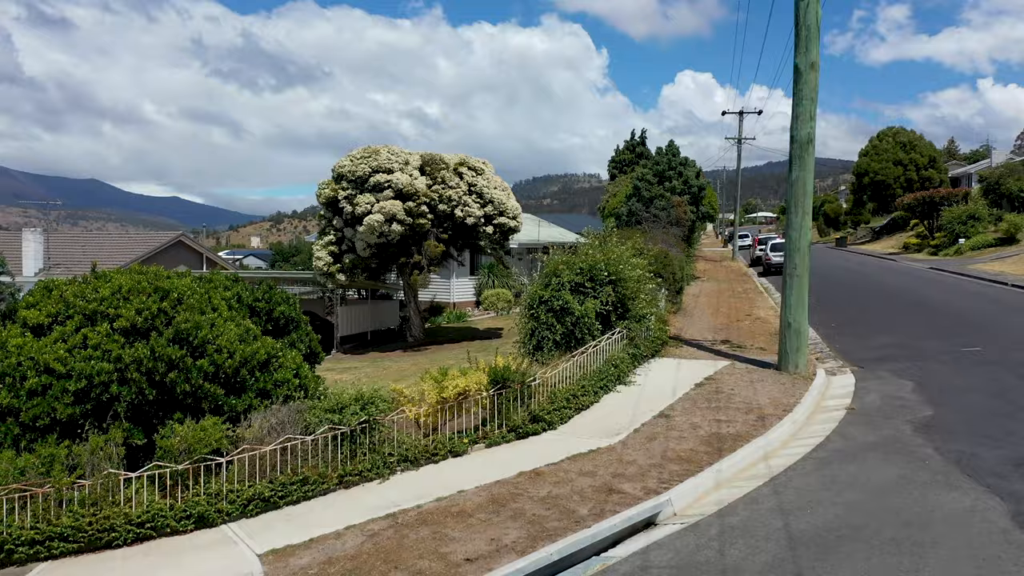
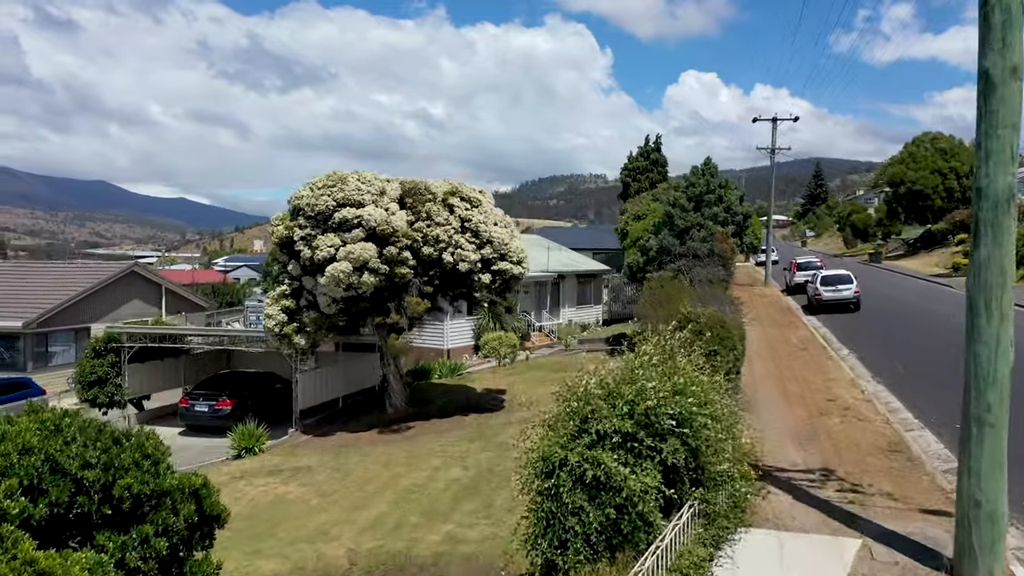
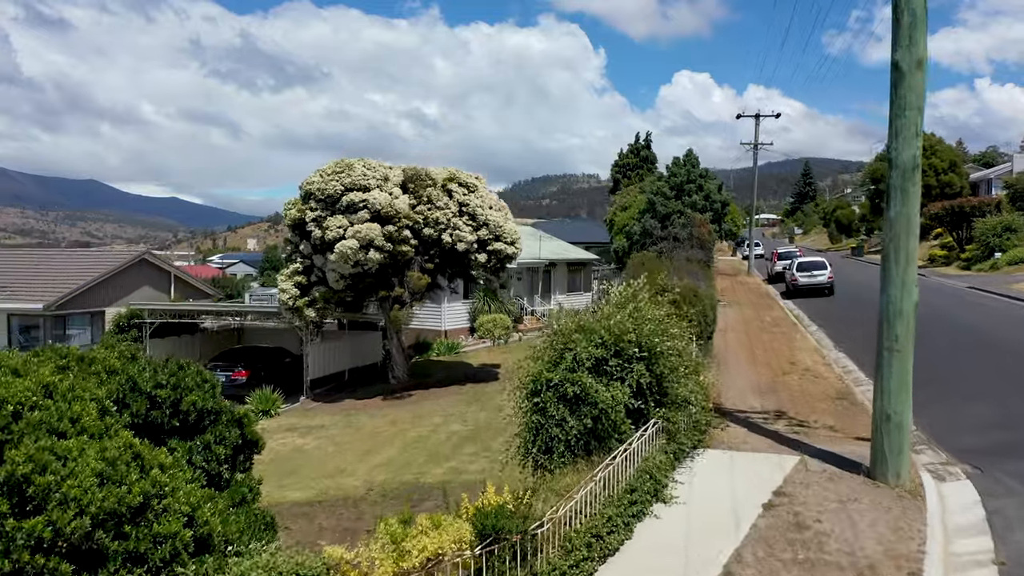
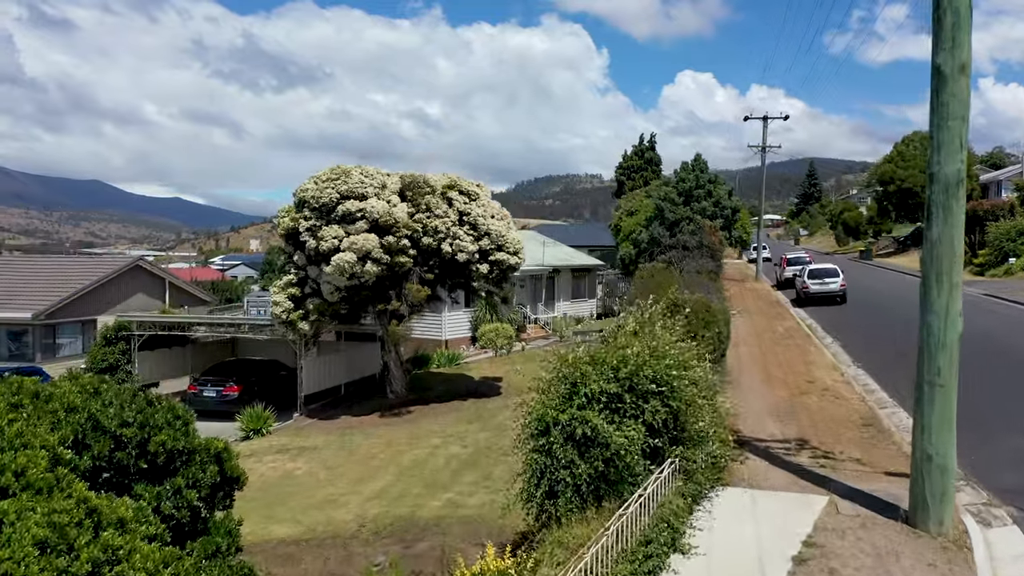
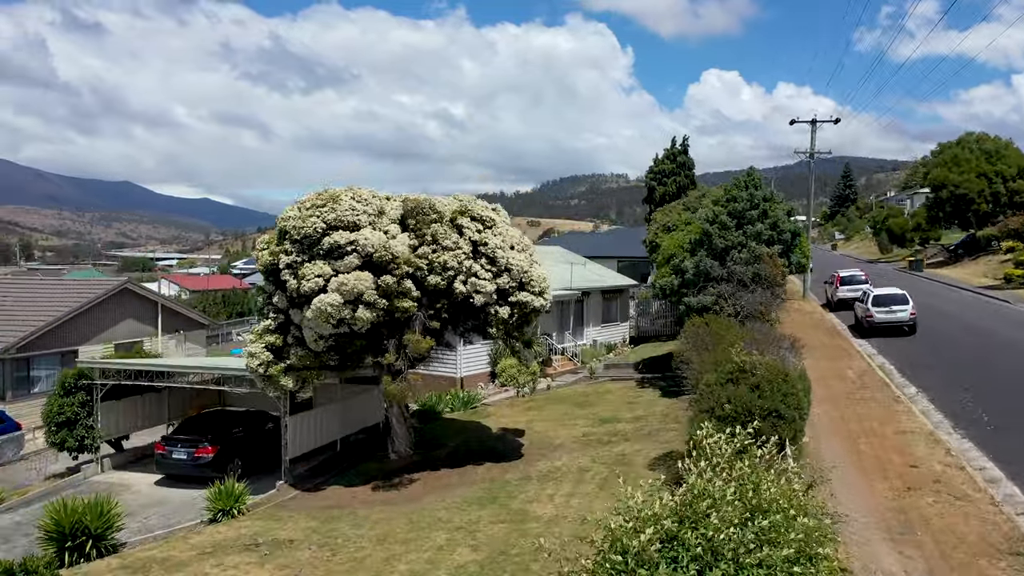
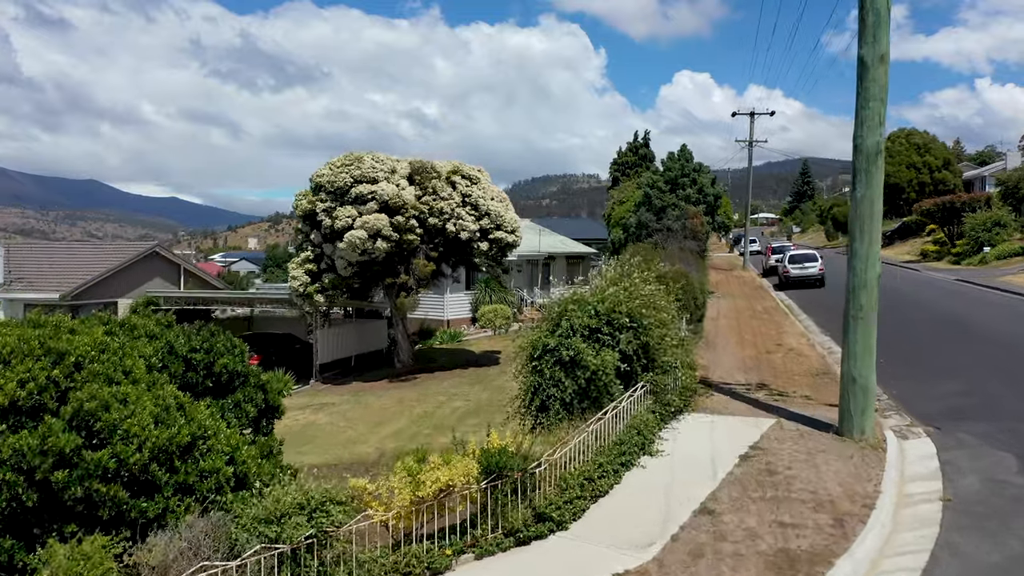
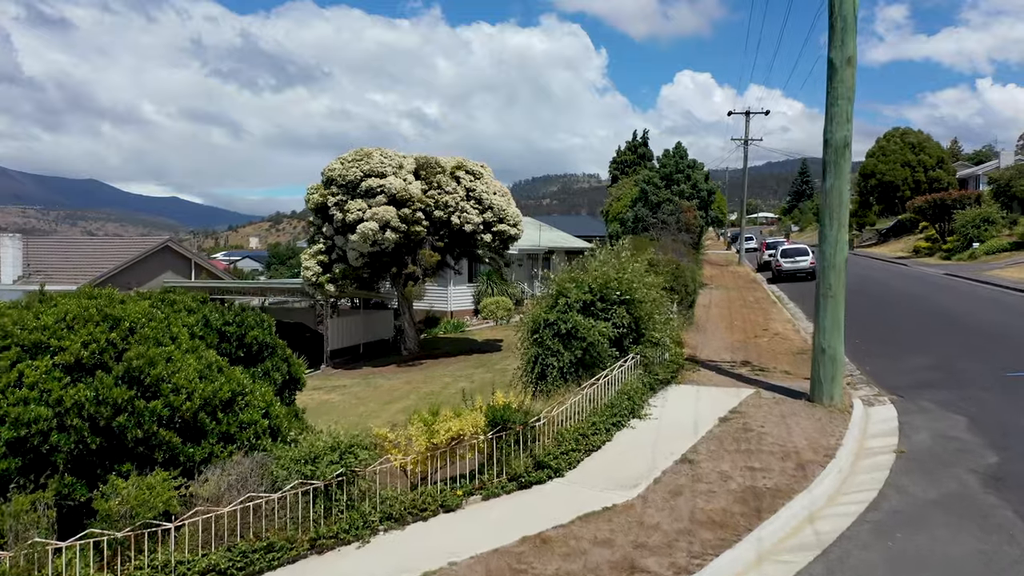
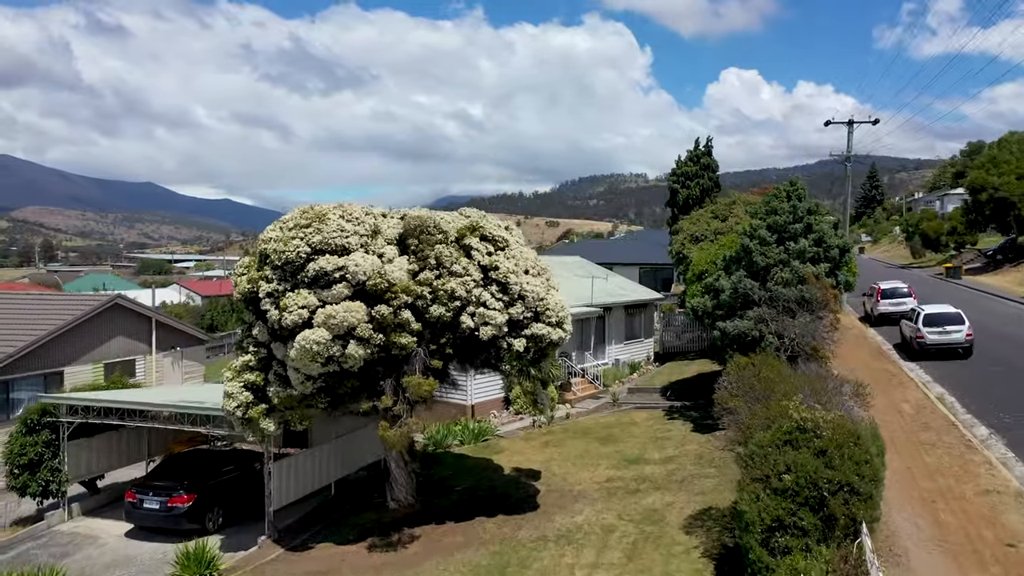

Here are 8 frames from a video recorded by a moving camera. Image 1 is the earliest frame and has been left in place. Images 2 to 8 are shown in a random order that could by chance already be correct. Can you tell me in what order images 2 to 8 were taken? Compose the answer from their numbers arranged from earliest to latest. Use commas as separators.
7, 6, 3, 4, 2, 5, 8
